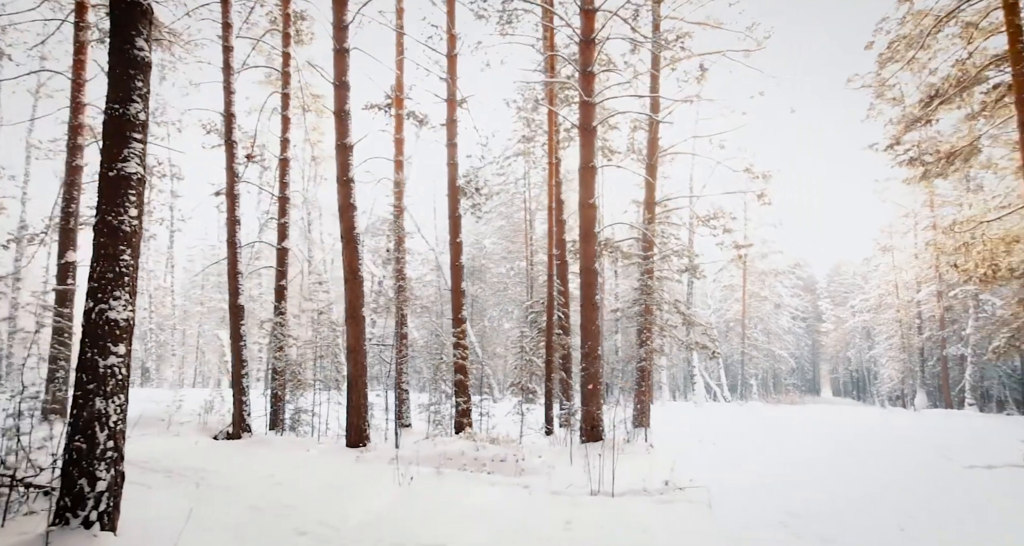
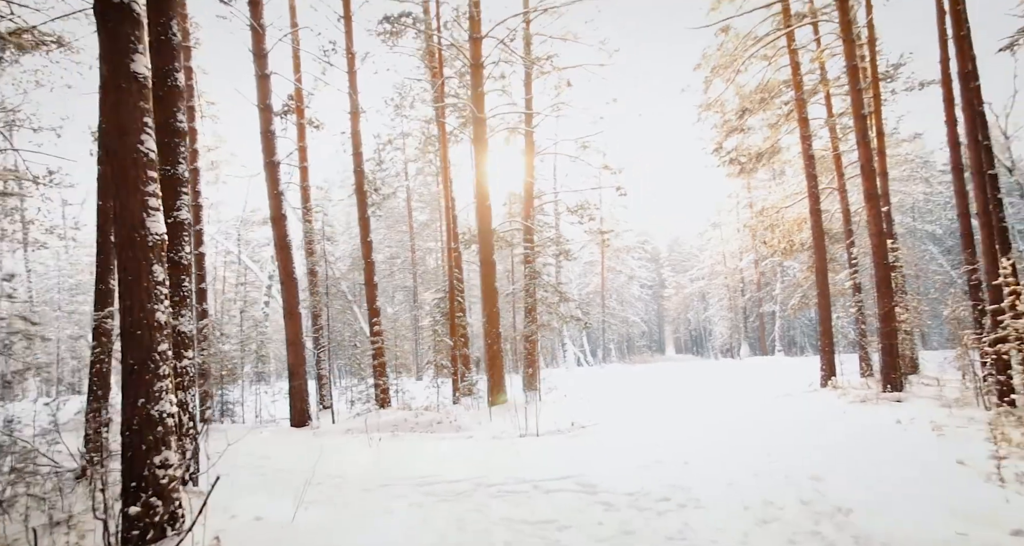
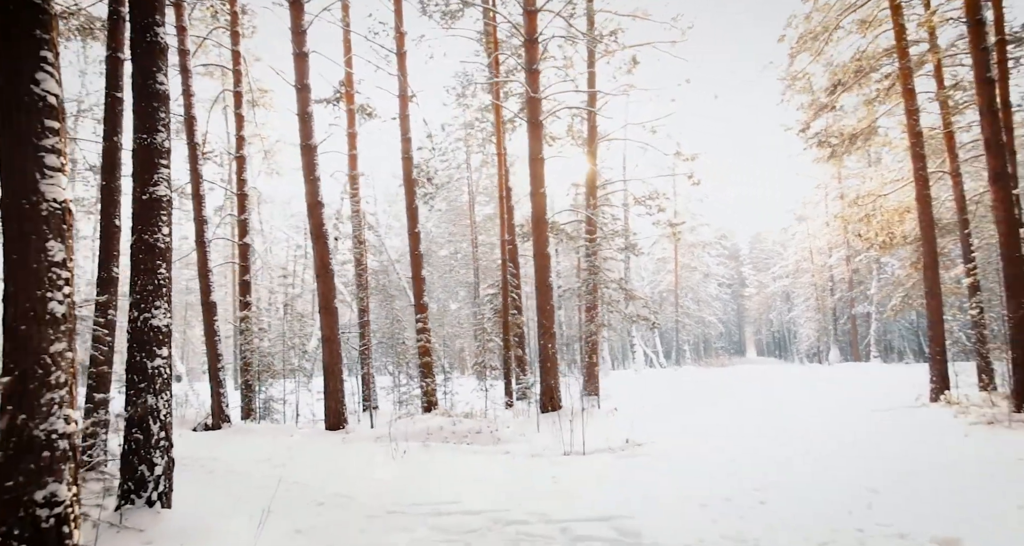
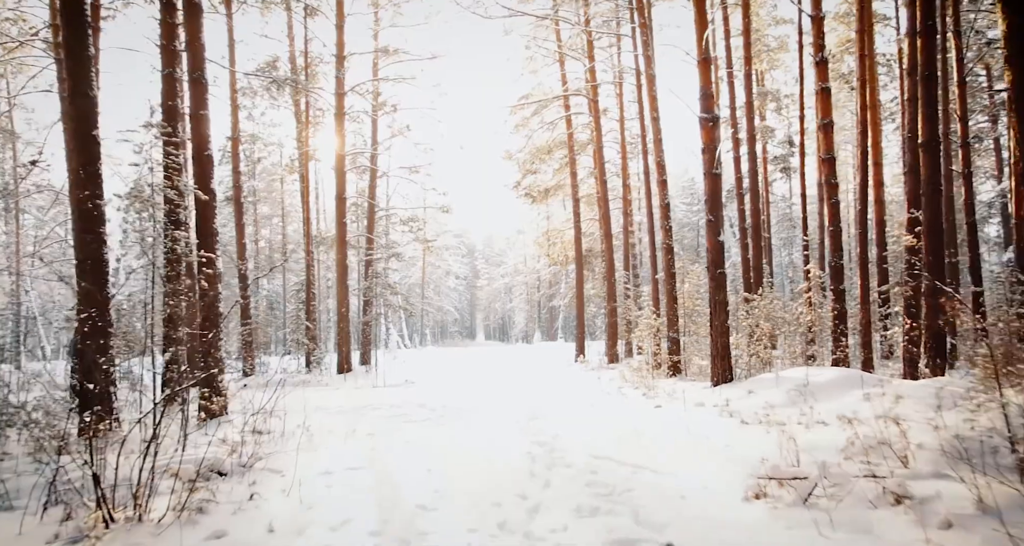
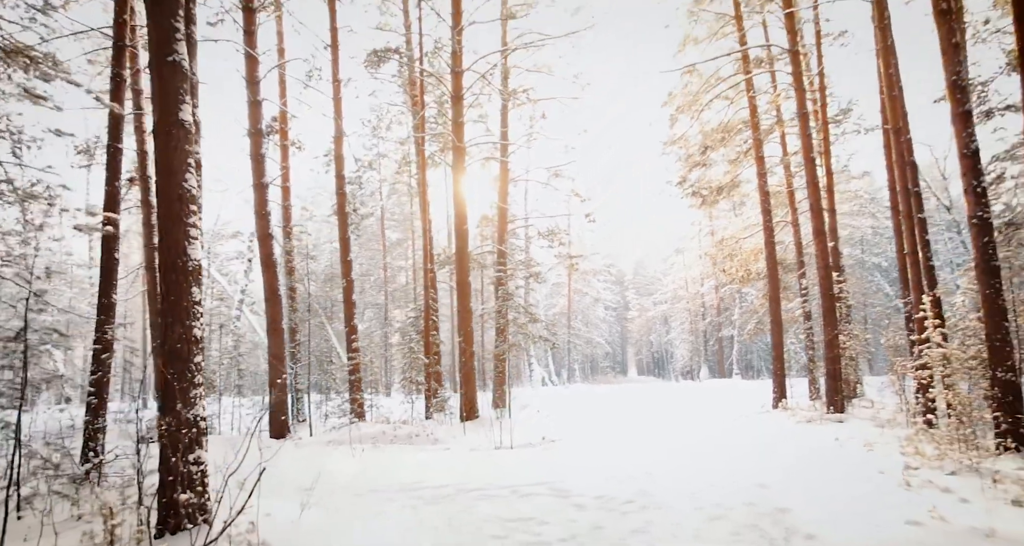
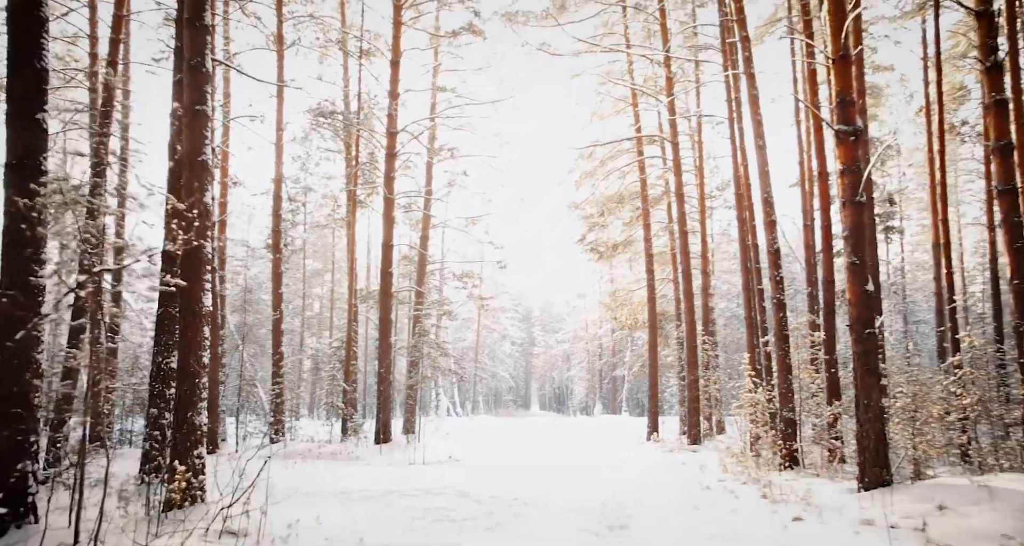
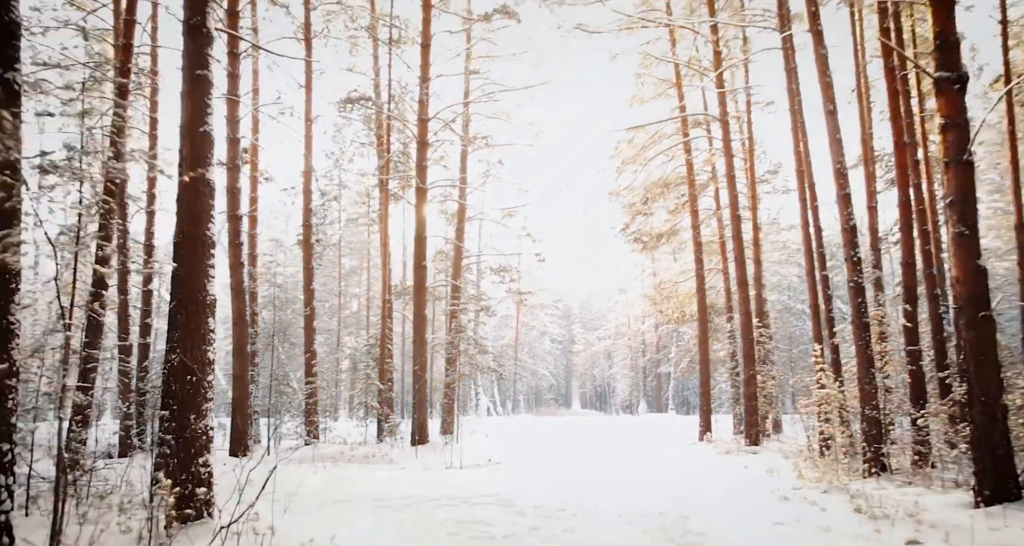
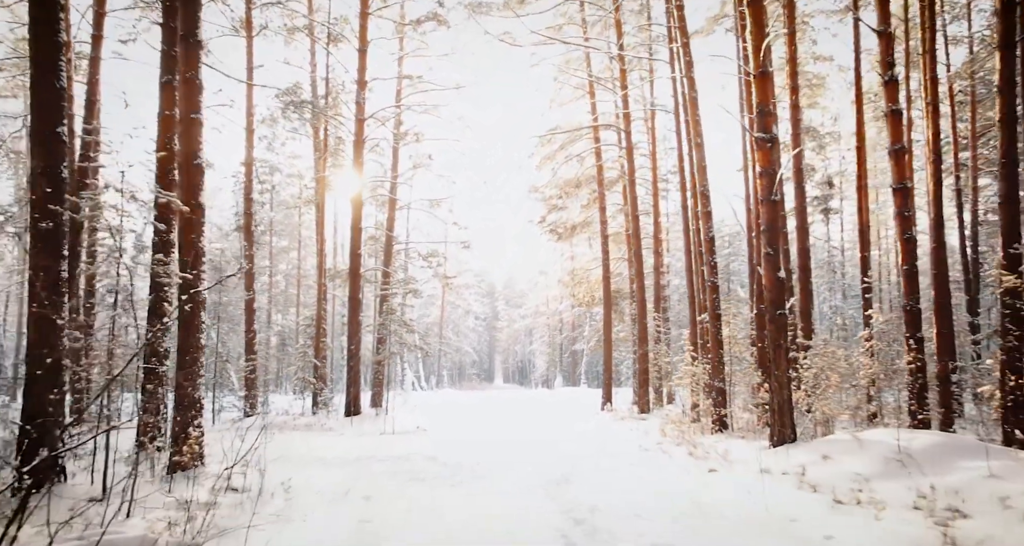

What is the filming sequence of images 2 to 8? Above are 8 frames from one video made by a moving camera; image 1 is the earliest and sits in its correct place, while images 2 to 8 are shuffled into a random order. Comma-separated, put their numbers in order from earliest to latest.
3, 2, 5, 7, 6, 8, 4
